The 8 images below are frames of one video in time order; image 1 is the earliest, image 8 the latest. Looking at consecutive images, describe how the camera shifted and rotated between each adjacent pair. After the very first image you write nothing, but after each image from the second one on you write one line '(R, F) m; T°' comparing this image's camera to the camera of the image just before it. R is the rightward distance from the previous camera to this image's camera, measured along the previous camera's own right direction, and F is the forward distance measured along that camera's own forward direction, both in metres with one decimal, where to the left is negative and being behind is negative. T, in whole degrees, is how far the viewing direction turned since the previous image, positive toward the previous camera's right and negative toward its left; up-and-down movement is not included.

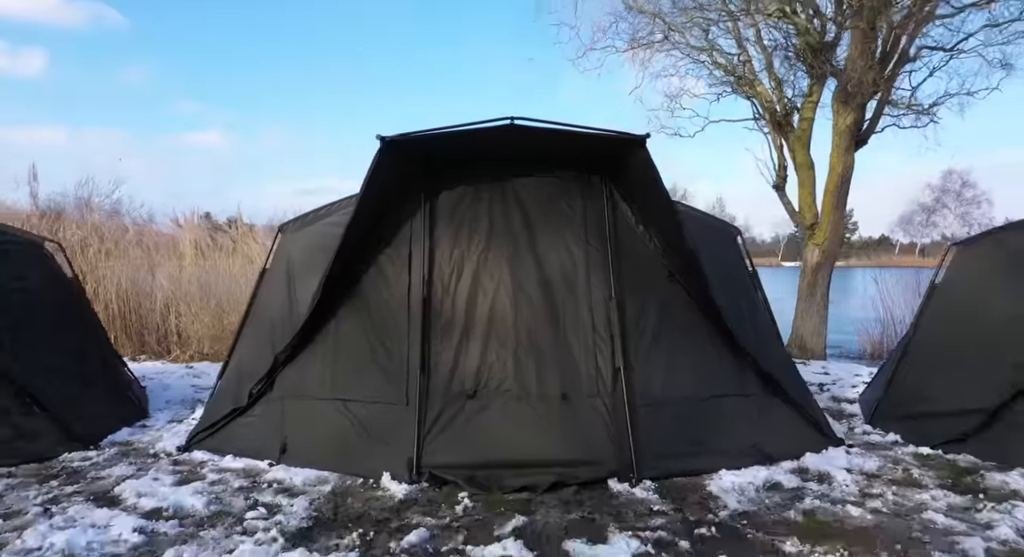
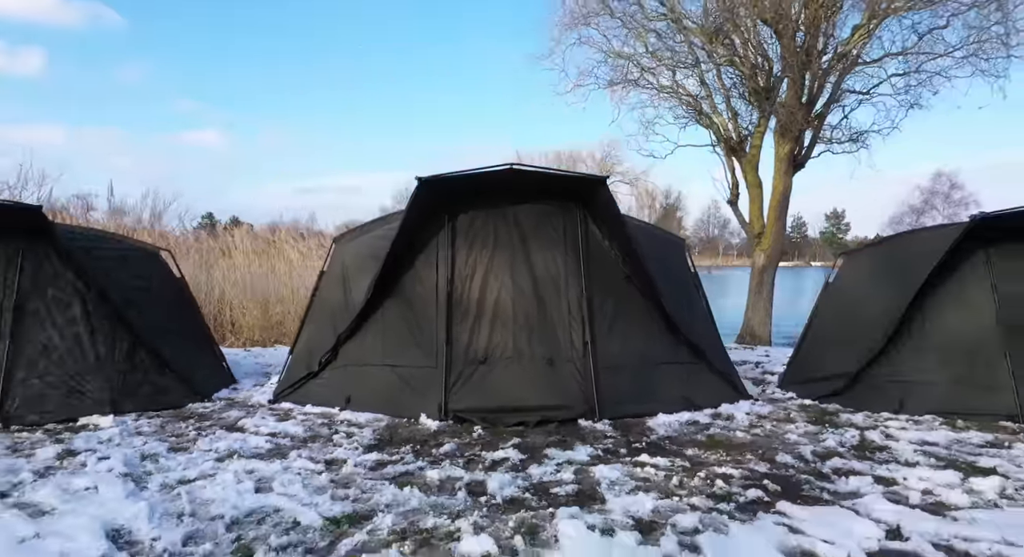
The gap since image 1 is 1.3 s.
(0.0, -1.6) m; 0°
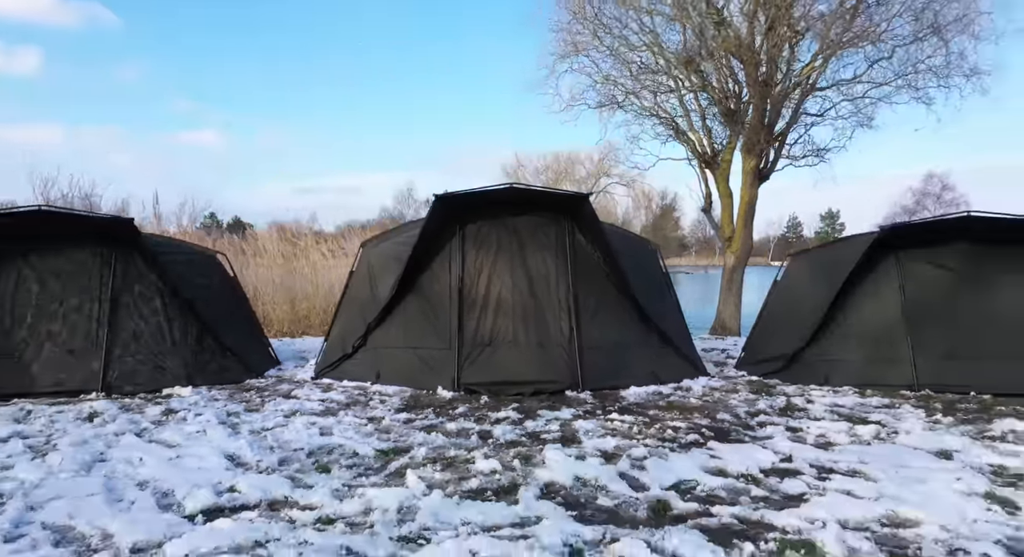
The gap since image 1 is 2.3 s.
(0.0, -1.2) m; 0°
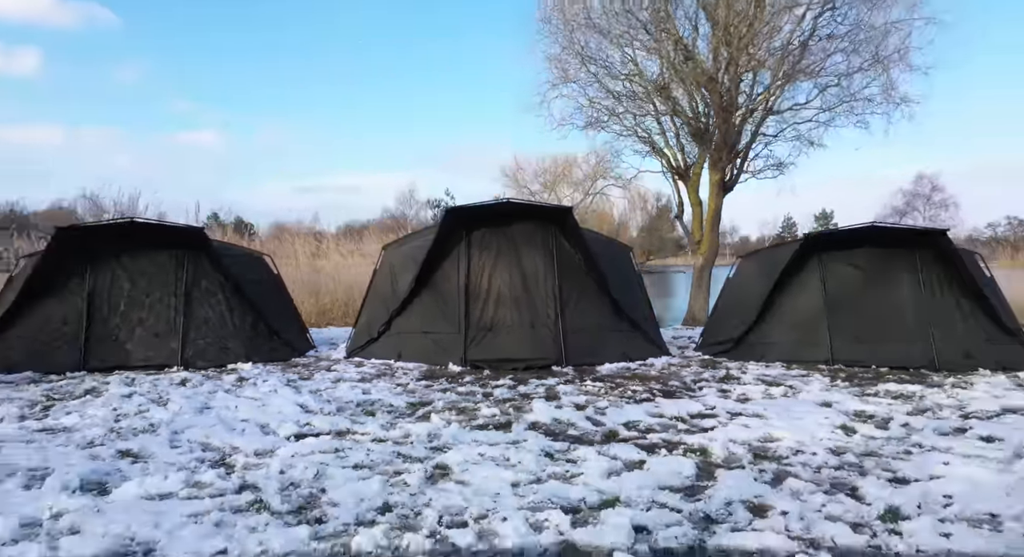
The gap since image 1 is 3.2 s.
(0.0, -1.5) m; 0°
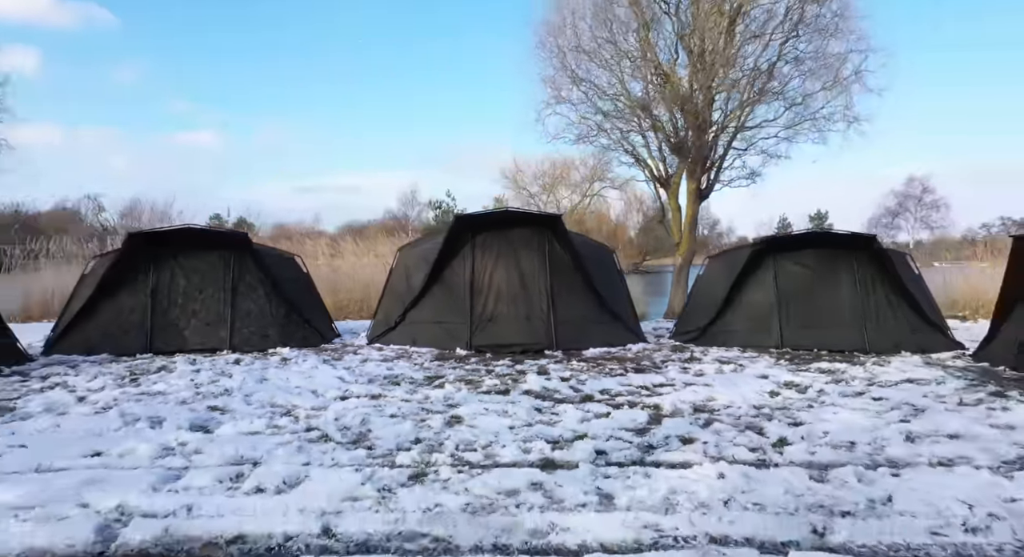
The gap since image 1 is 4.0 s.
(0.0, -1.3) m; 0°
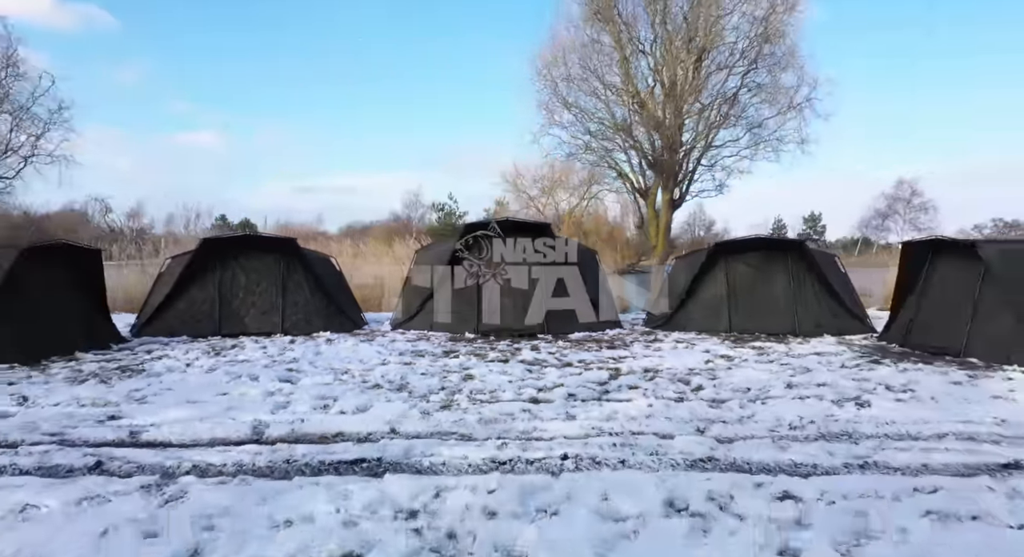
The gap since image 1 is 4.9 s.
(0.0, -2.0) m; 0°
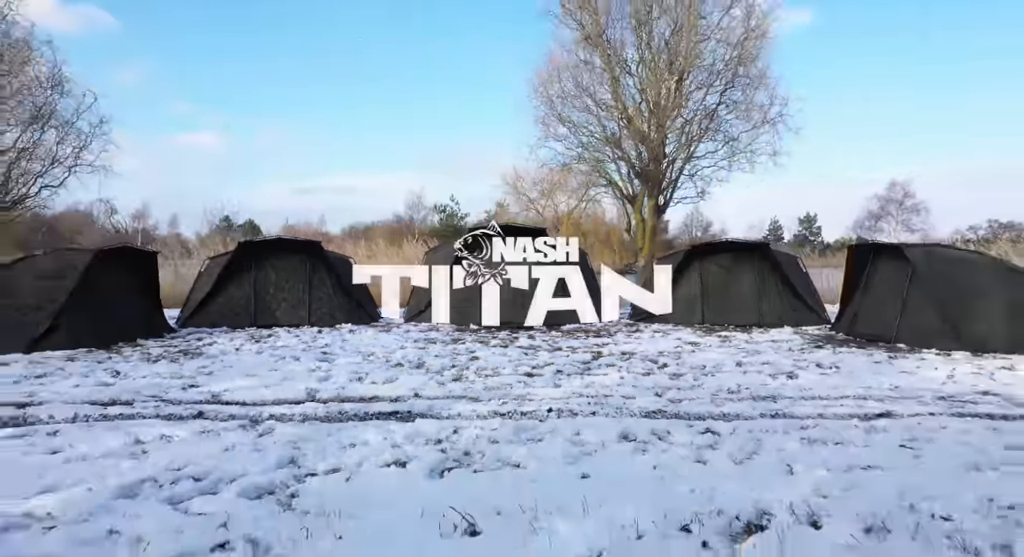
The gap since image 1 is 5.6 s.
(0.0, -1.5) m; 0°
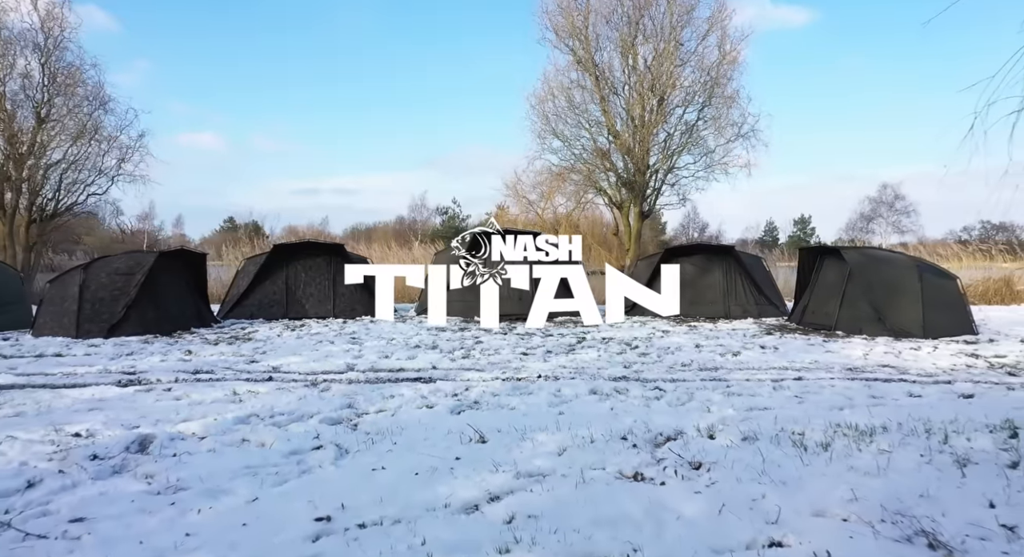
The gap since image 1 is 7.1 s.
(0.0, -1.8) m; 0°
